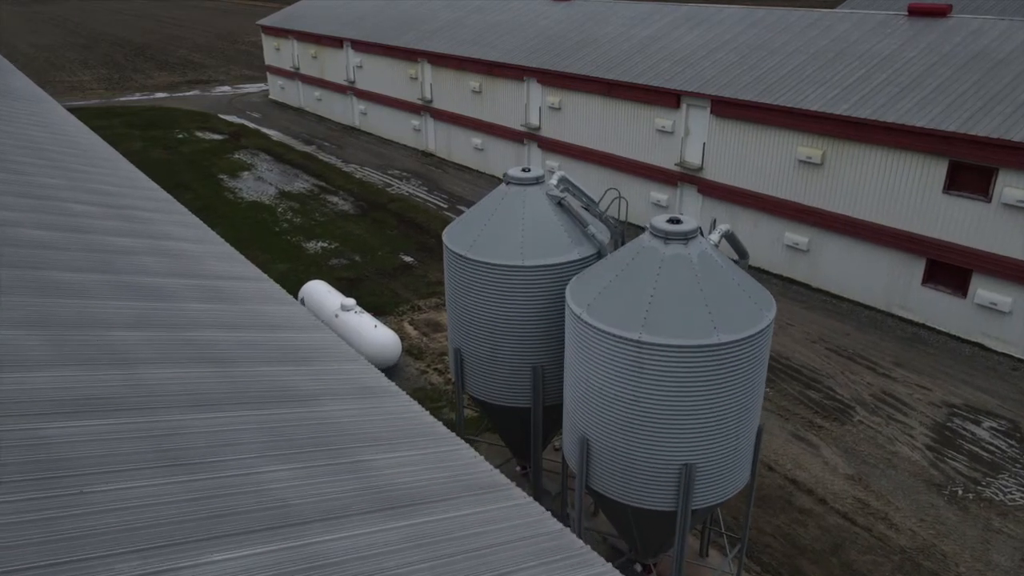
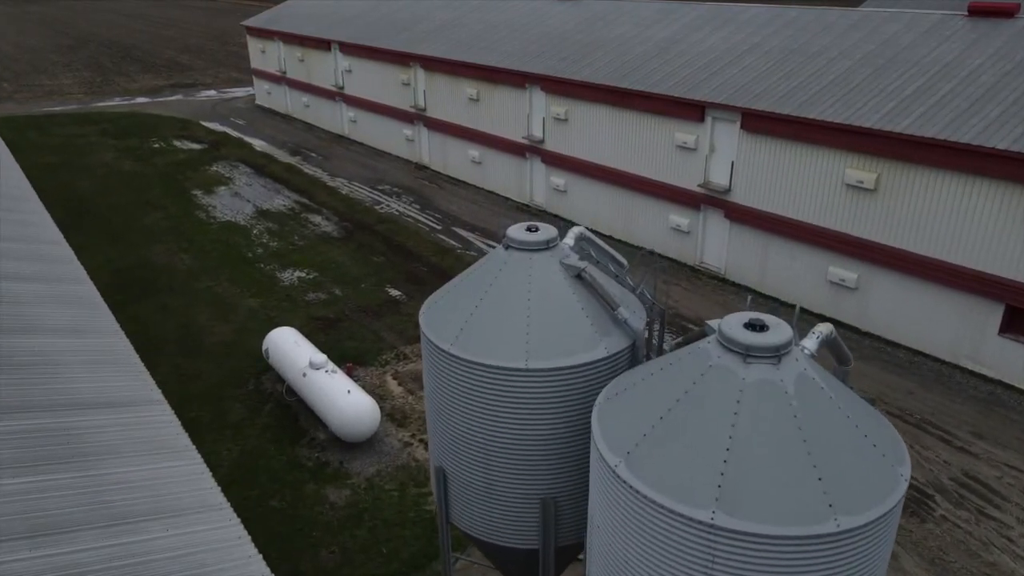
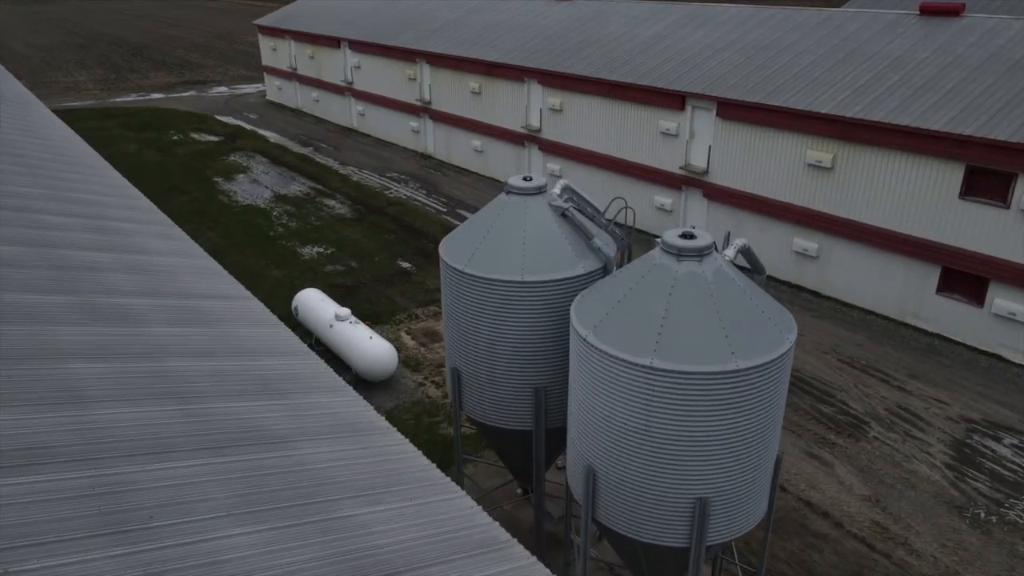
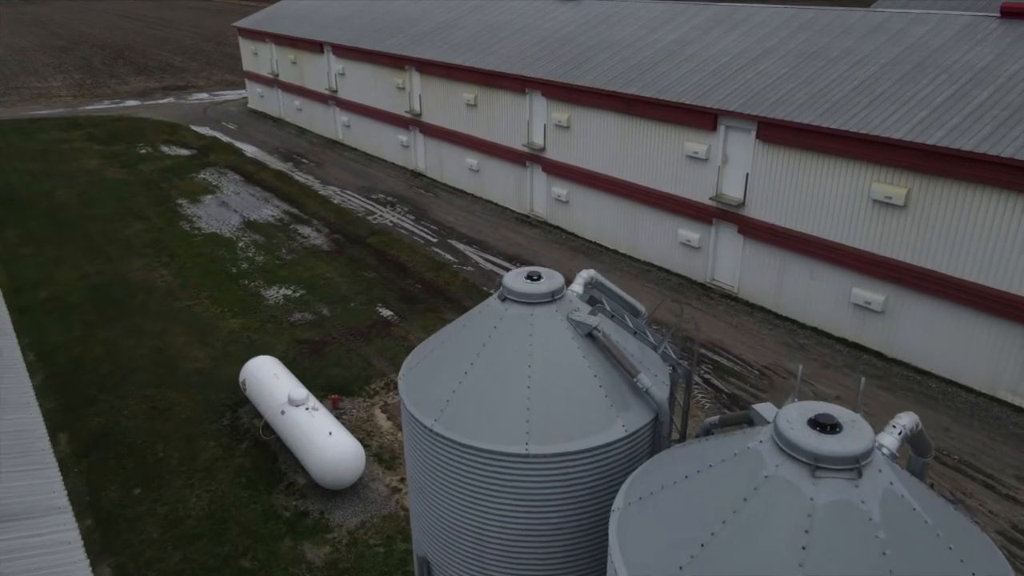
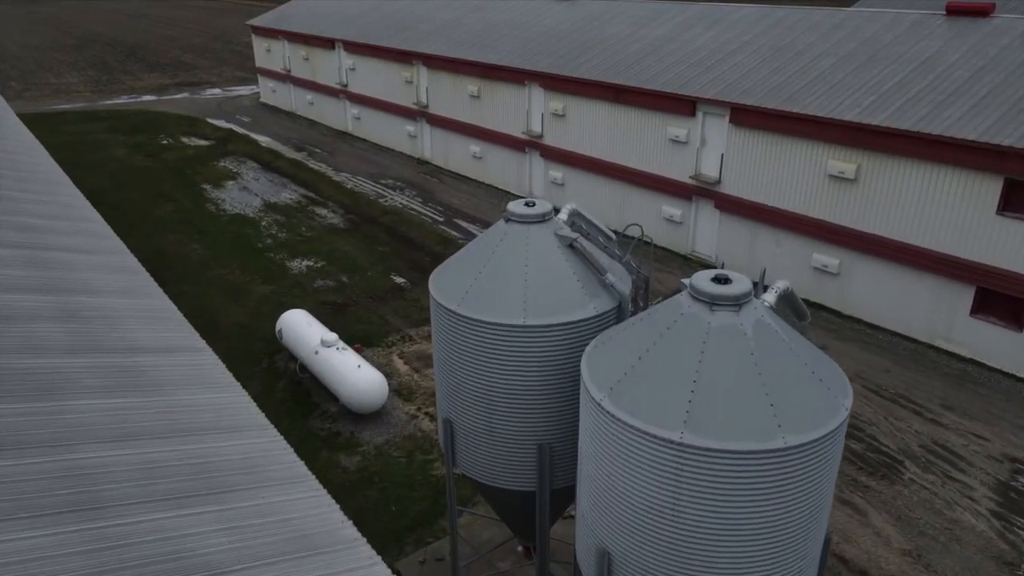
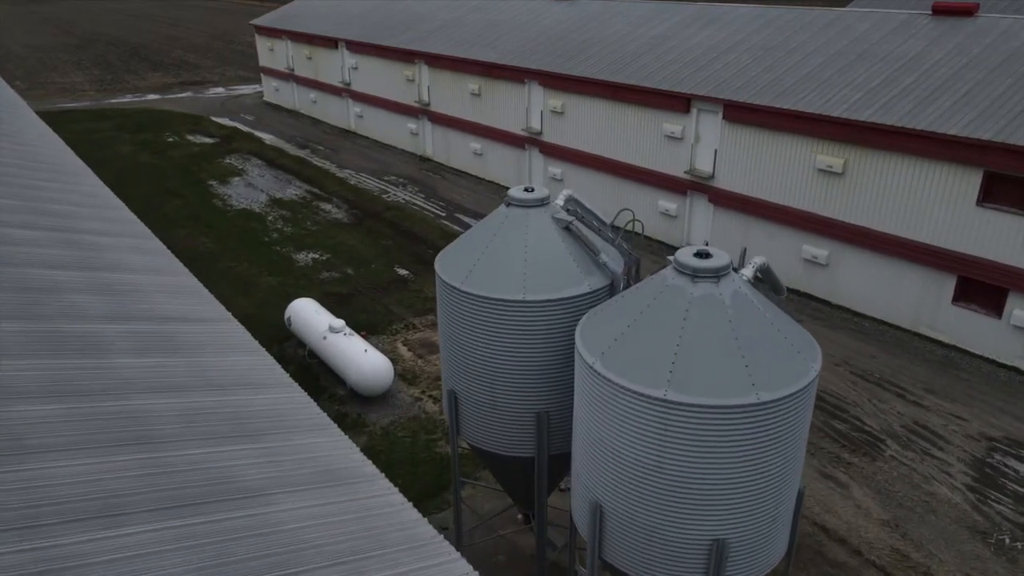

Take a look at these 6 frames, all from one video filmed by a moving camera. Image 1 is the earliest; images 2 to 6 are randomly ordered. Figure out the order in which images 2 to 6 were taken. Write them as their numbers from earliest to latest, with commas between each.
3, 6, 5, 2, 4
